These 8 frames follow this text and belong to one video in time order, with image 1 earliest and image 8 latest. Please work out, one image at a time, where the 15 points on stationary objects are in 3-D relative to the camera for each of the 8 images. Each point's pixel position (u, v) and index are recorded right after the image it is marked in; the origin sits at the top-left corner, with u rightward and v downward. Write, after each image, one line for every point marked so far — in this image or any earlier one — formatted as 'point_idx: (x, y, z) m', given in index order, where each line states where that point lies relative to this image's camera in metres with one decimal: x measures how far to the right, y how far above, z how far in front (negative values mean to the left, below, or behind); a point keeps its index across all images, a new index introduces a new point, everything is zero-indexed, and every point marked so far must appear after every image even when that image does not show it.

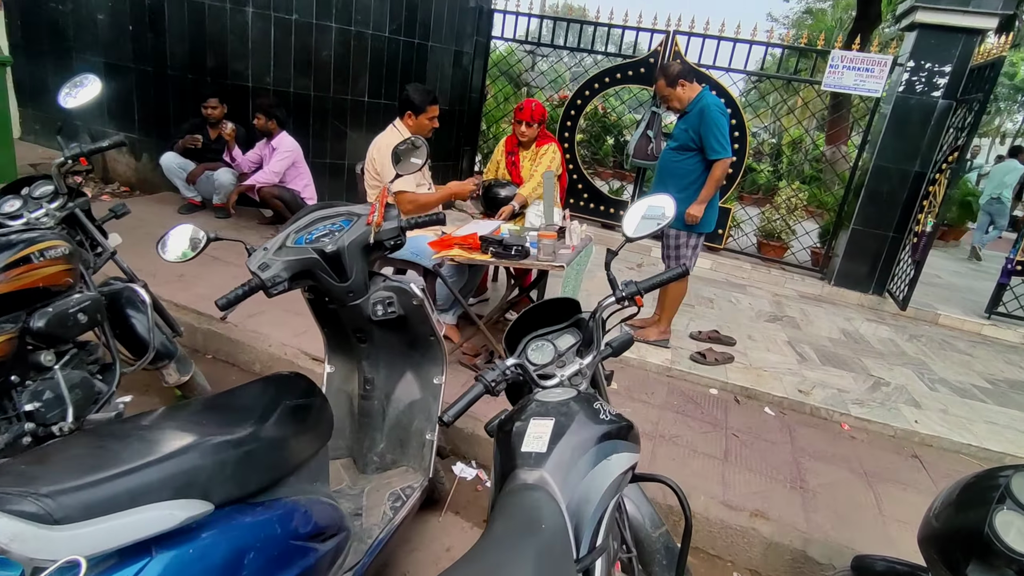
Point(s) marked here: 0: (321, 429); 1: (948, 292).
0: (-0.5, -0.4, +1.5) m
1: (+4.6, -0.1, +5.9) m
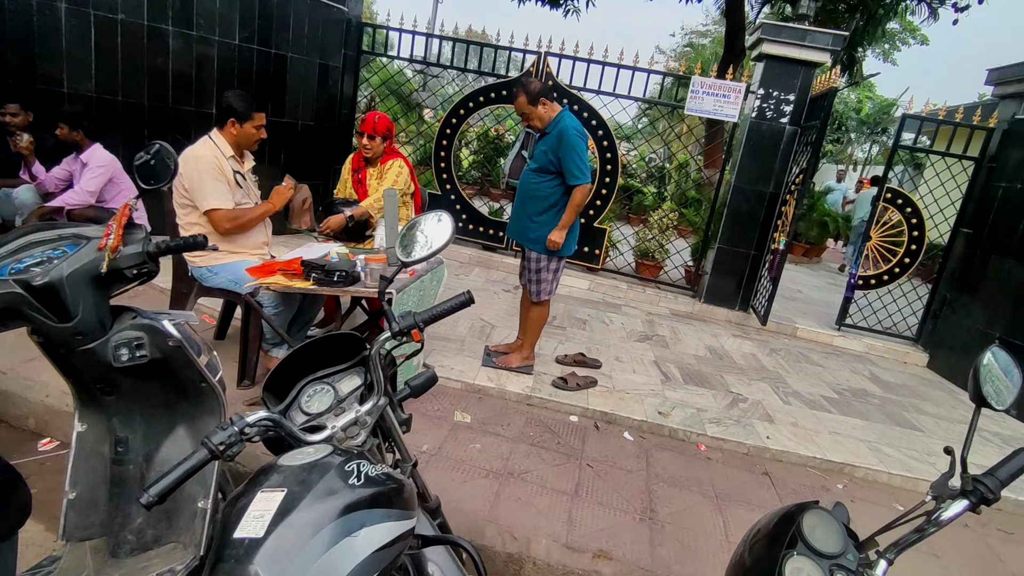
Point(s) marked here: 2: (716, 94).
0: (-1.1, -0.5, +1.2) m
1: (+3.3, -0.2, +6.3) m
2: (+1.9, +1.8, +5.2) m
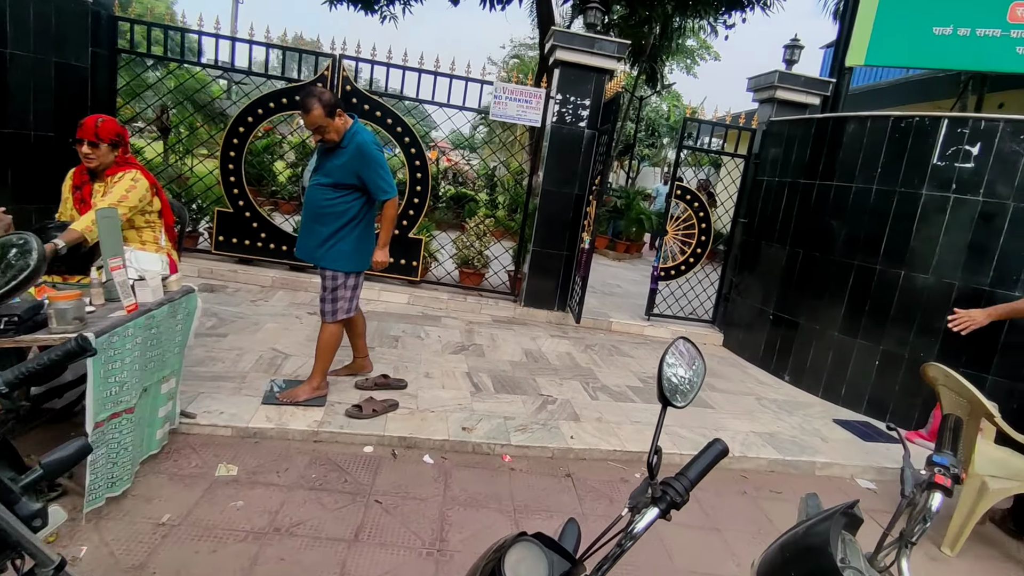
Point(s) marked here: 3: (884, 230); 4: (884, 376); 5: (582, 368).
0: (-1.7, -0.6, +0.6) m
1: (+1.3, -0.2, +6.6) m
2: (+0.1, +1.8, +5.3) m
3: (+2.8, +0.4, +4.2) m
4: (+2.8, -0.7, +4.2) m
5: (+0.5, -0.6, +4.4) m
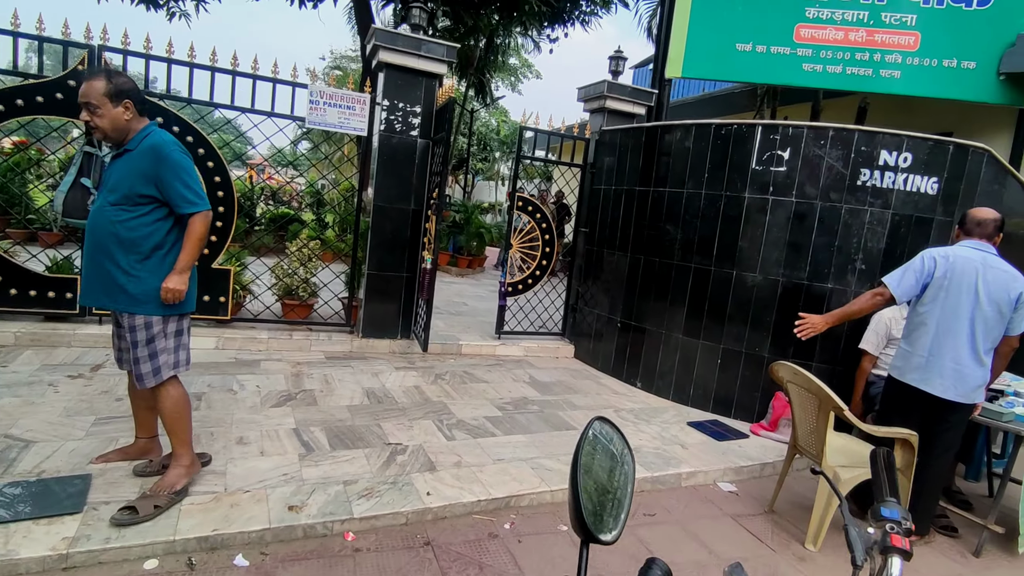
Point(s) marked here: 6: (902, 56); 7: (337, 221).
0: (-1.6, -0.8, -0.3) m
1: (-0.5, -0.4, +6.3) m
2: (-1.4, +1.5, +4.6) m
3: (+1.6, +0.4, +4.4) m
4: (+1.6, -0.7, +4.4) m
5: (-0.6, -0.8, +3.9) m
6: (+3.4, +2.0, +5.0) m
7: (-1.7, +0.7, +5.5) m
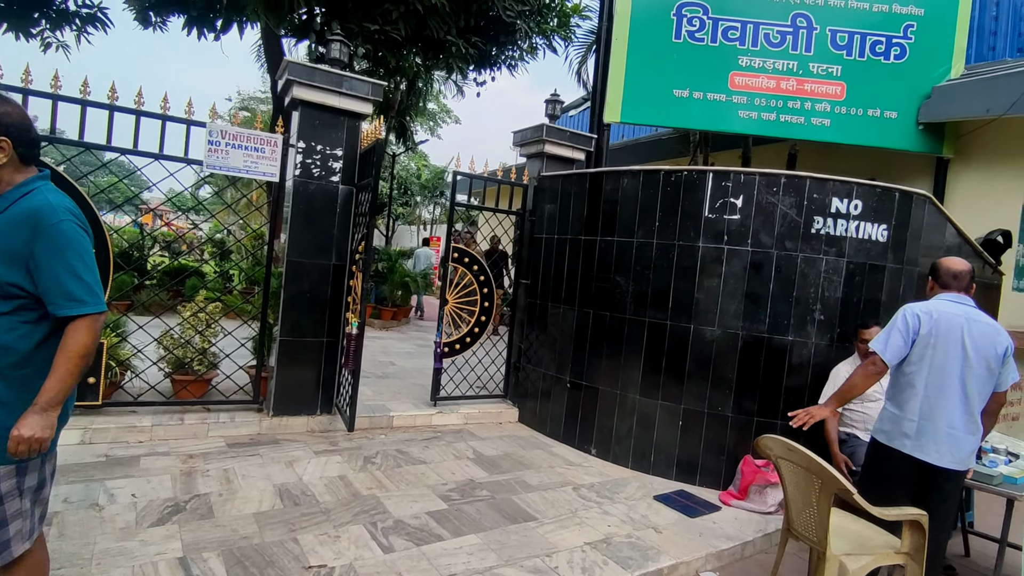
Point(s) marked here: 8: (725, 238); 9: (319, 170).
0: (-1.3, -1.0, -1.1) m
1: (-1.1, -1.0, +5.6) m
2: (-1.9, +1.0, +4.0) m
3: (+1.1, 0.0, +4.1) m
4: (+1.3, -1.1, +4.0) m
5: (-0.9, -1.2, +3.3) m
6: (+2.8, +1.6, +5.0) m
7: (-2.3, +0.1, +4.8) m
8: (+1.5, +0.3, +3.9) m
9: (-1.4, +0.9, +4.1) m
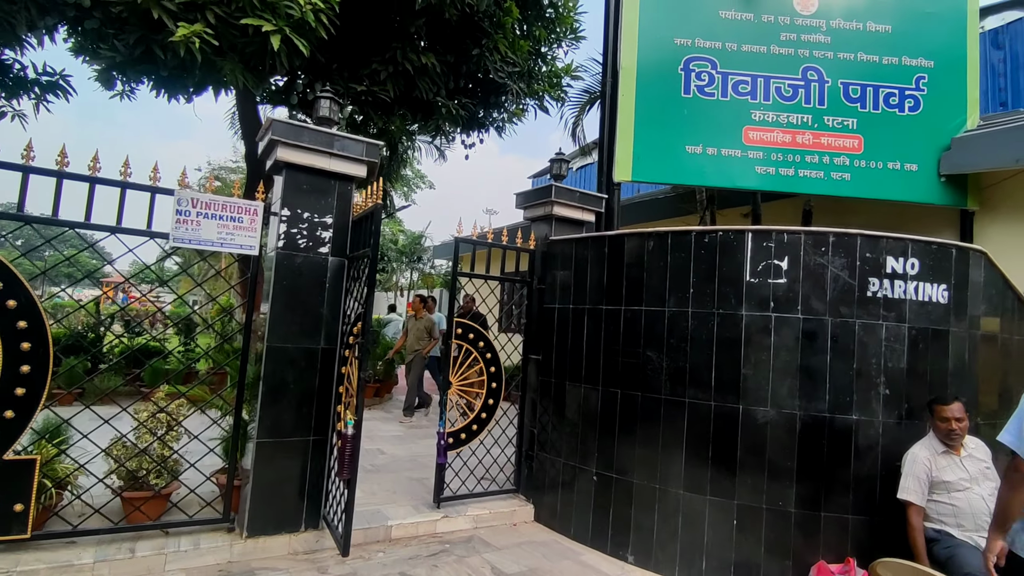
0: (-1.0, -0.9, -1.8) m
1: (-1.0, -1.7, +4.9) m
2: (-1.8, +0.4, +3.5) m
3: (+1.3, -0.4, +3.6) m
4: (+1.4, -1.5, +3.4) m
5: (-0.7, -1.7, +2.6) m
6: (+2.9, +1.1, +4.8) m
7: (-2.2, -0.6, +4.1) m
8: (+1.6, -0.1, +3.5) m
9: (-1.3, +0.3, +3.6) m
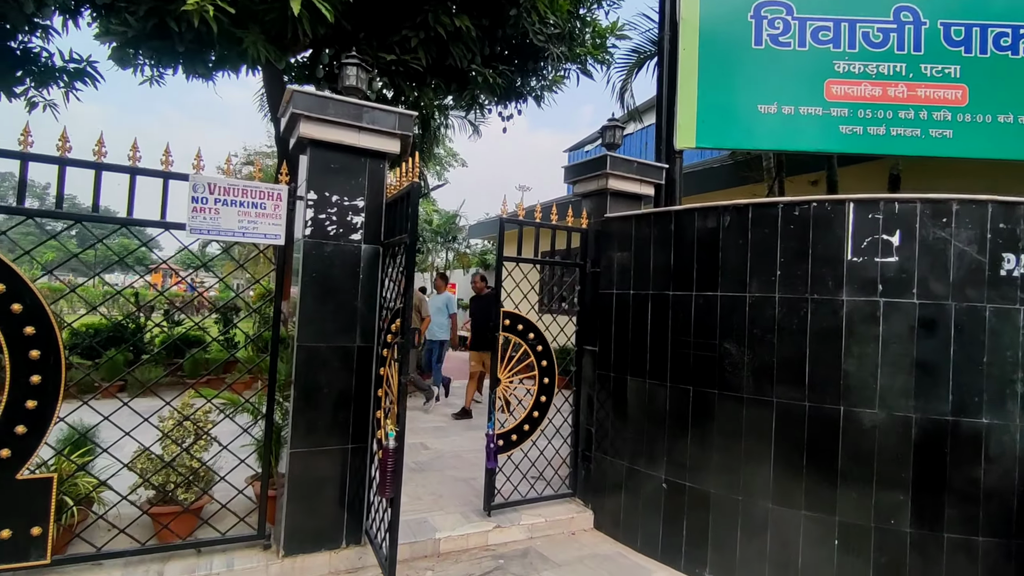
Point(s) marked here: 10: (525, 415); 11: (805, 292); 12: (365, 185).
0: (-0.9, -1.1, -2.1) m
1: (-0.6, -1.5, +4.6) m
2: (-1.5, +0.5, +3.1) m
3: (+1.6, -0.3, +3.1) m
4: (+1.8, -1.4, +2.9) m
5: (-0.4, -1.6, +2.2) m
6: (+3.2, +1.3, +4.1) m
7: (-1.9, -0.5, +3.8) m
8: (+1.9, 0.0, +2.9) m
9: (-1.0, +0.3, +3.2) m
10: (+0.1, -0.9, +4.0) m
11: (+1.6, 0.0, +3.1) m
12: (-0.9, +0.6, +3.3) m
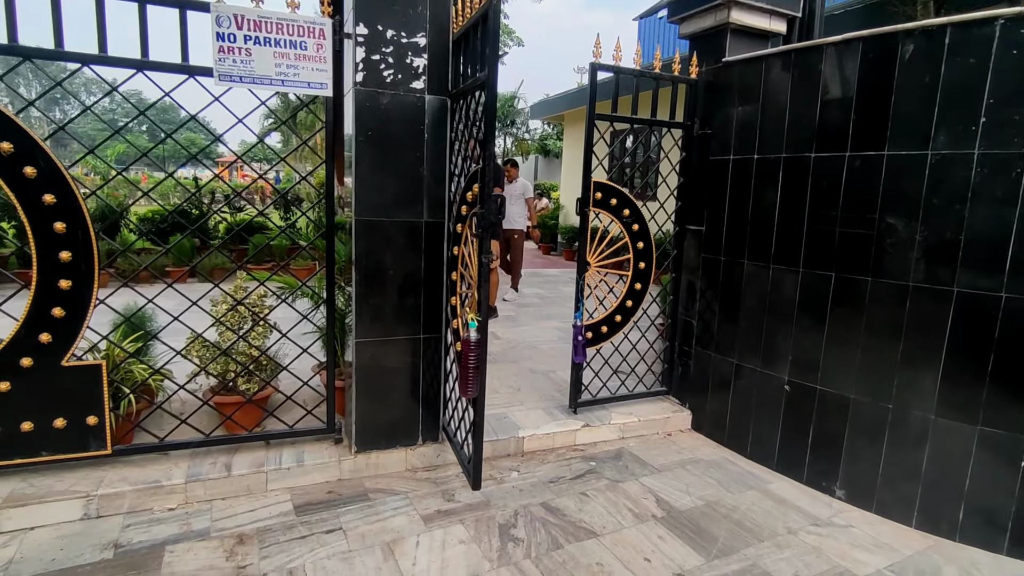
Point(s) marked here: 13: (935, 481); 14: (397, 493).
0: (-1.0, -1.5, -2.4) m
1: (0.0, -0.6, +4.2) m
2: (-1.1, +1.1, +2.5) m
3: (+2.0, +0.3, +2.3) m
4: (+2.2, -0.8, +2.4) m
5: (0.0, -1.2, +1.9) m
6: (+3.7, +2.0, +2.9) m
7: (-1.3, +0.3, +3.4) m
8: (+2.3, +0.6, +2.1) m
9: (-0.5, +1.0, +2.6) m
10: (+0.6, -0.1, +3.4) m
11: (+2.0, +0.6, +2.2) m
12: (-0.4, +1.3, +2.6) m
13: (+1.9, -0.9, +2.5) m
14: (-0.6, -1.0, +2.7) m
